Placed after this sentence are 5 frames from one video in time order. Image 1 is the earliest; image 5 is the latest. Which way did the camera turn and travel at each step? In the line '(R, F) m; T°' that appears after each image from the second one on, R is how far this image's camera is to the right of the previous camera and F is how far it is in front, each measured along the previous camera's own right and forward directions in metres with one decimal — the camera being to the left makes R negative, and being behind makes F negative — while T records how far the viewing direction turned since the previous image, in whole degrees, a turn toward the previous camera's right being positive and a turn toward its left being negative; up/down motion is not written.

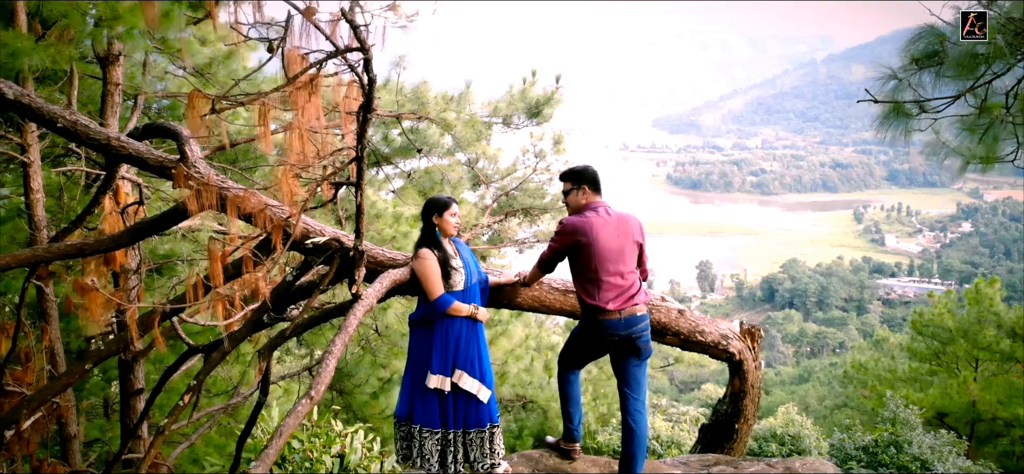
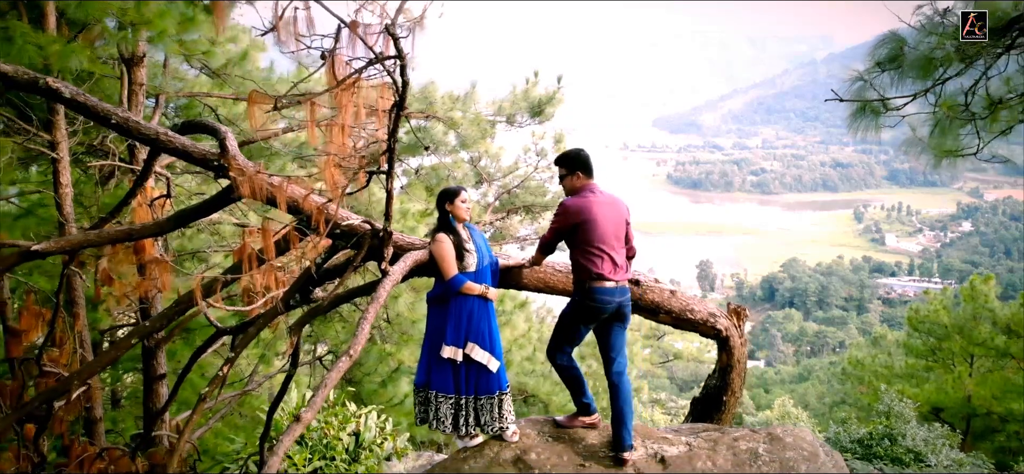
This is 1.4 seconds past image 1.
(0.0, -0.2) m; 0°
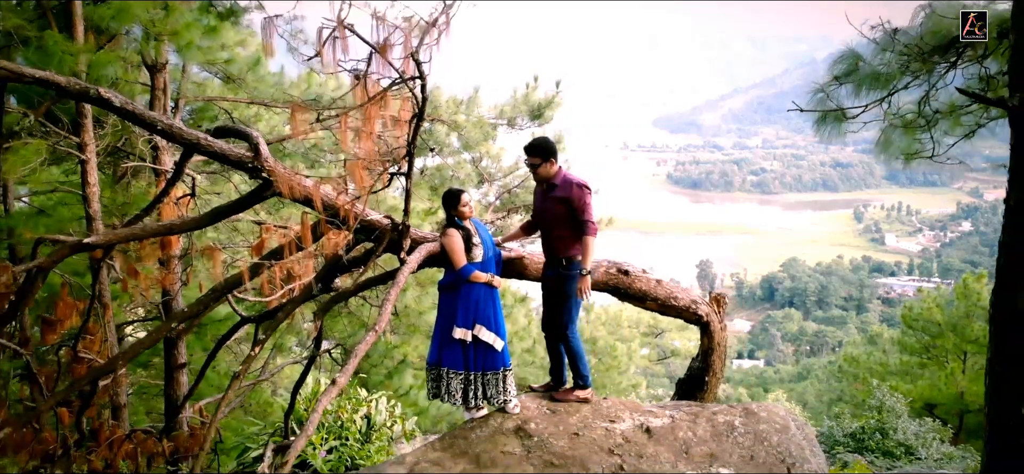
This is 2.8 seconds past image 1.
(0.0, -0.3) m; 0°
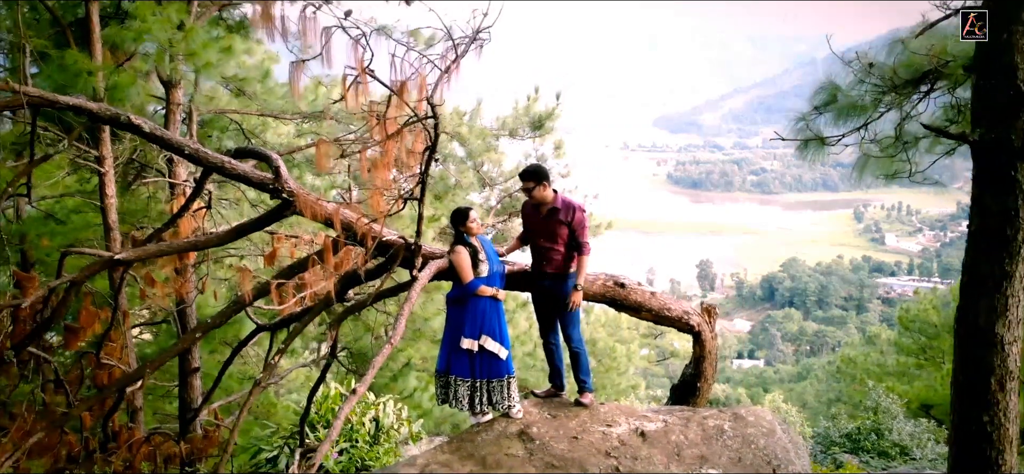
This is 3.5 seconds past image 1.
(0.0, -0.2) m; 0°
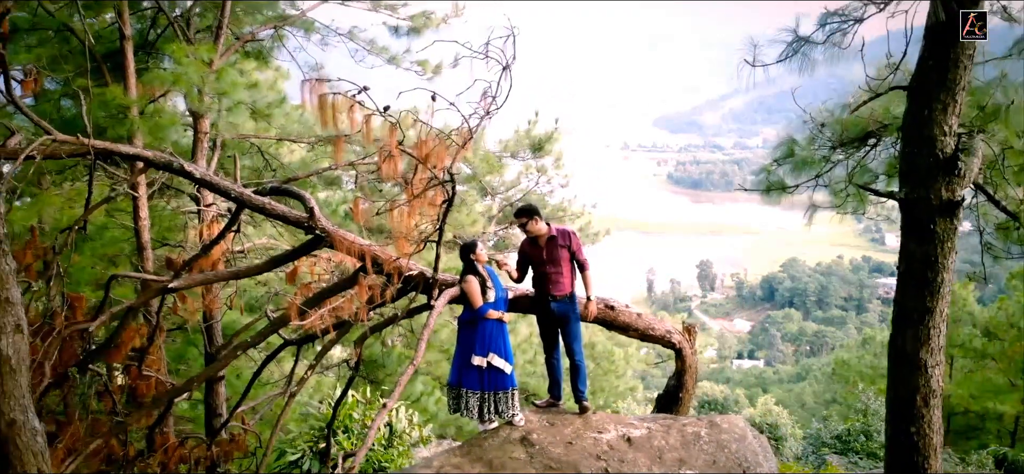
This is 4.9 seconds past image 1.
(0.0, -0.4) m; 0°
